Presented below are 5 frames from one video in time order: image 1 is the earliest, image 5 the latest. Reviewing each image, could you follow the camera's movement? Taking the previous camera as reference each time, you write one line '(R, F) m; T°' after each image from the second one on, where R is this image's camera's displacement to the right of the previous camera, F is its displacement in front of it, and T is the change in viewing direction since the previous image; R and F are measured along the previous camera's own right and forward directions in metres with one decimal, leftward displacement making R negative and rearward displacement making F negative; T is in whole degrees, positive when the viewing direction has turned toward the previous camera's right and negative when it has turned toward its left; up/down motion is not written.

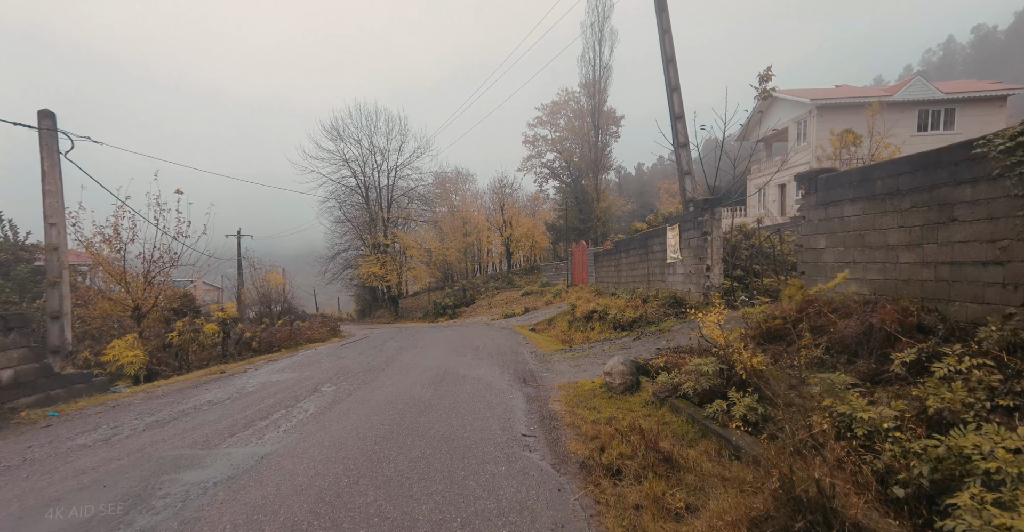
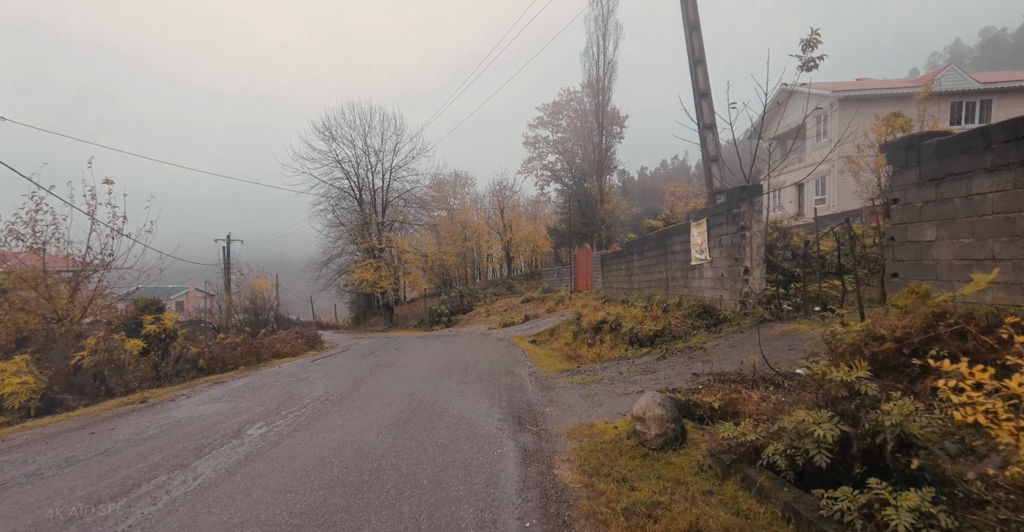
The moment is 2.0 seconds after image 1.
(+0.1, +1.6) m; 0°
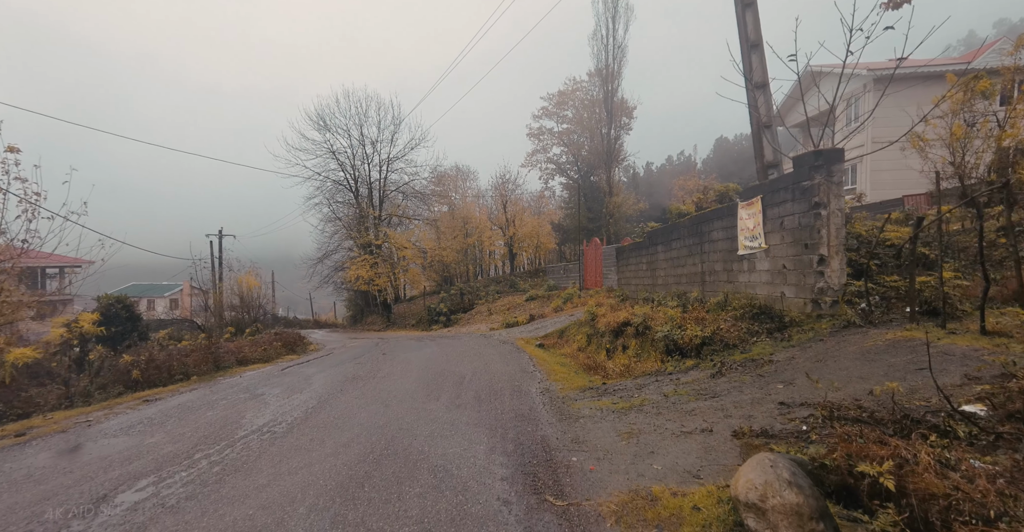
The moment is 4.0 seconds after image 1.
(-0.1, +1.7) m; 0°
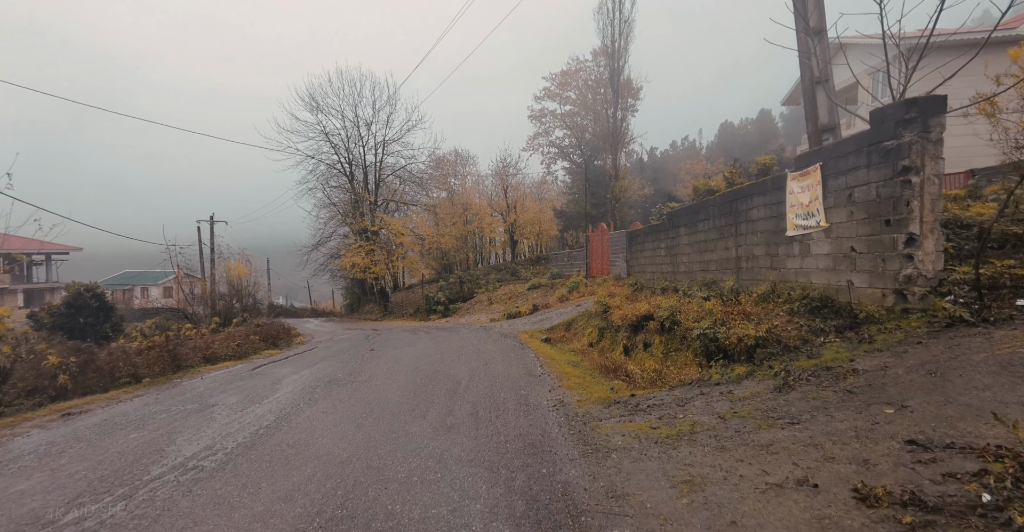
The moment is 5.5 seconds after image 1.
(-0.1, +1.2) m; 0°
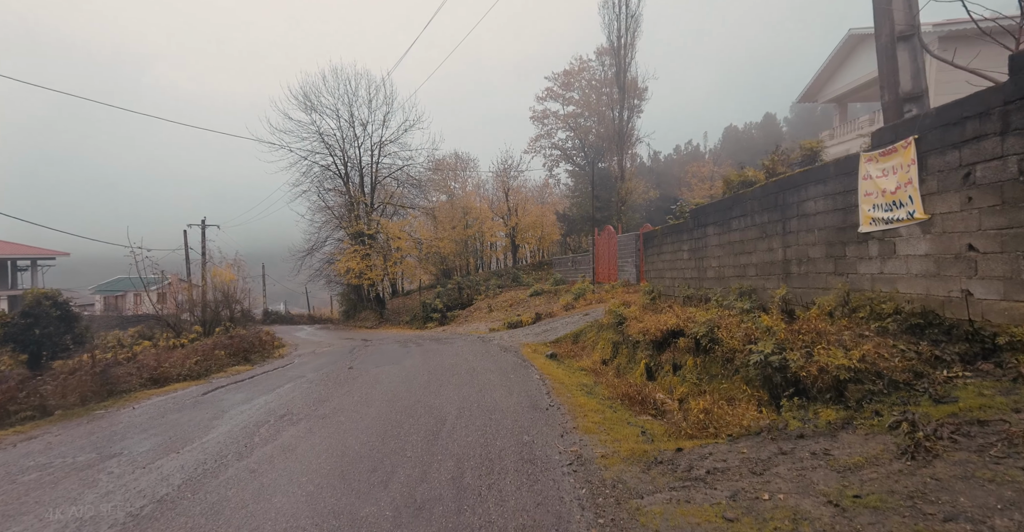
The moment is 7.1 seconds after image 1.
(0.0, +1.4) m; 0°
